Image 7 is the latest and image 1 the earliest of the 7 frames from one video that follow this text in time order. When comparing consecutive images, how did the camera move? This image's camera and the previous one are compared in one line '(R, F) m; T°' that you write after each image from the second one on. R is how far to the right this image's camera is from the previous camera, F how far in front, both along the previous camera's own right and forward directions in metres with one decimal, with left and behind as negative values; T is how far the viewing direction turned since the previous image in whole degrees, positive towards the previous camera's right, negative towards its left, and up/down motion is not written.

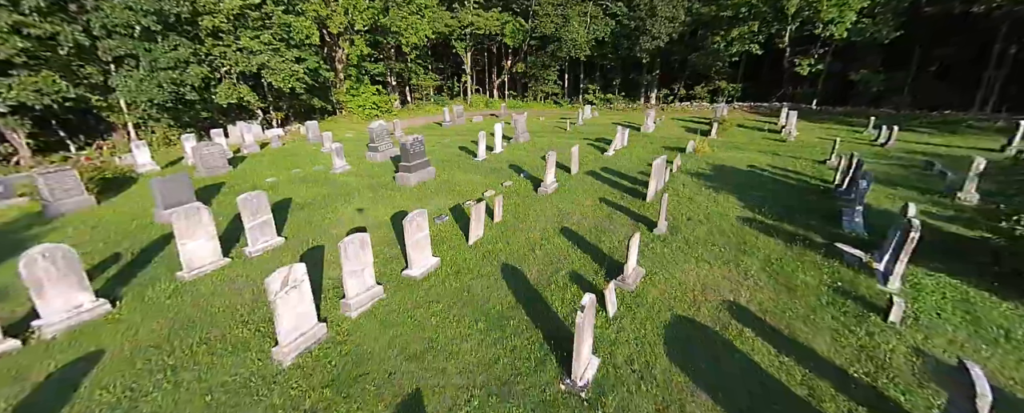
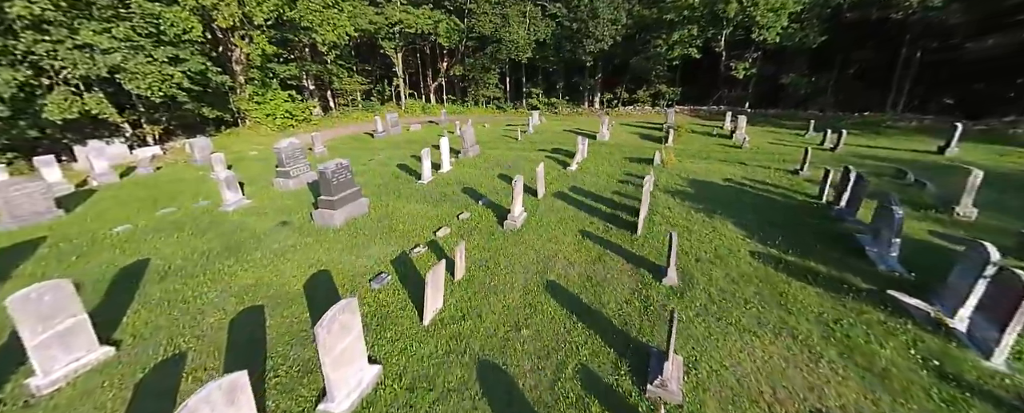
(-0.3, +2.0) m; +10°
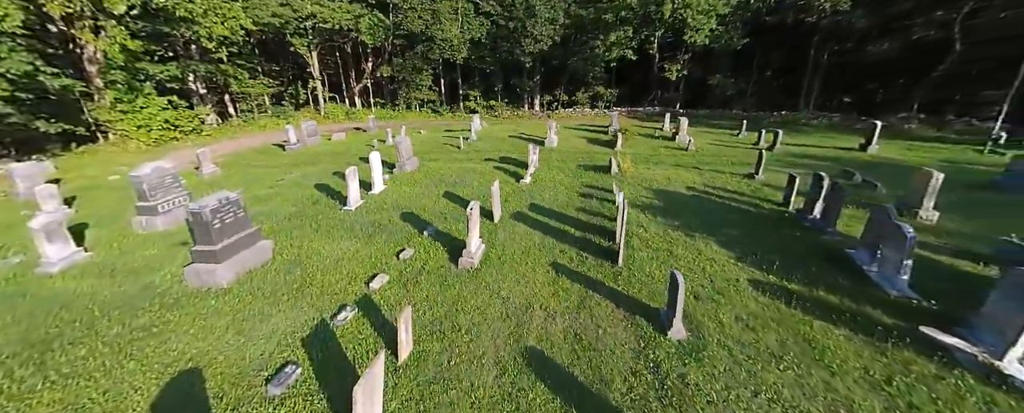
(-0.2, +1.5) m; +10°
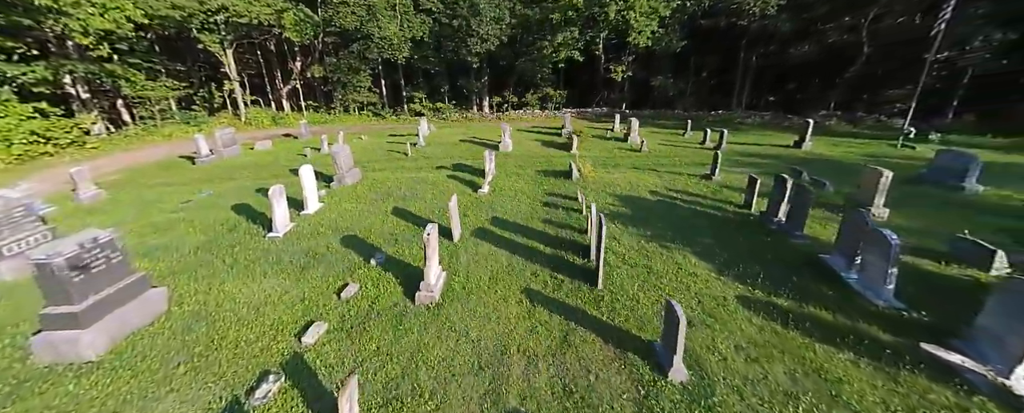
(-0.2, +0.9) m; +8°
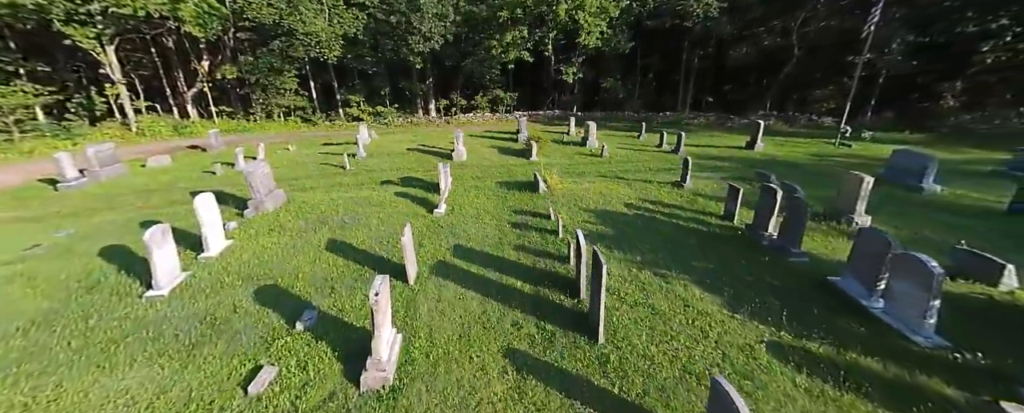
(-0.3, +1.3) m; +8°
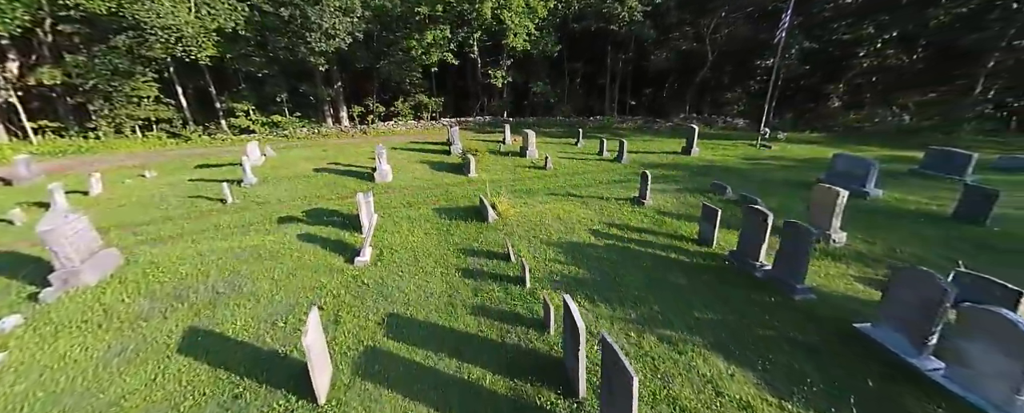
(-0.3, +1.7) m; +12°
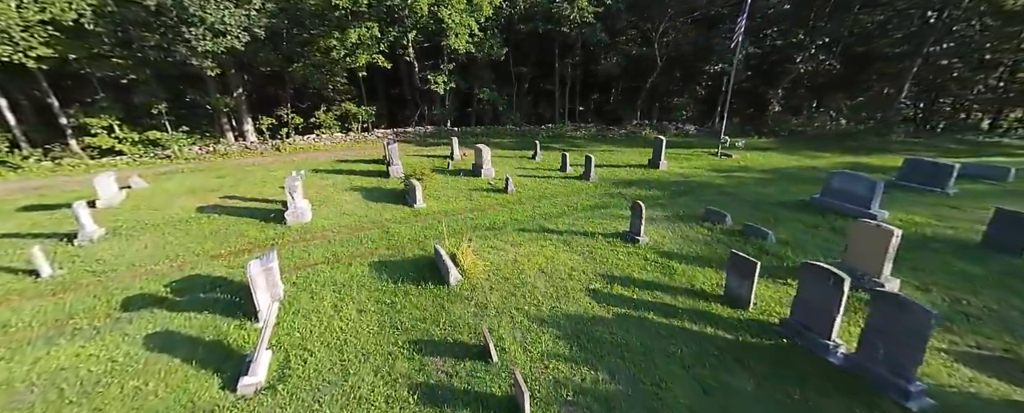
(-0.4, +2.2) m; +9°
